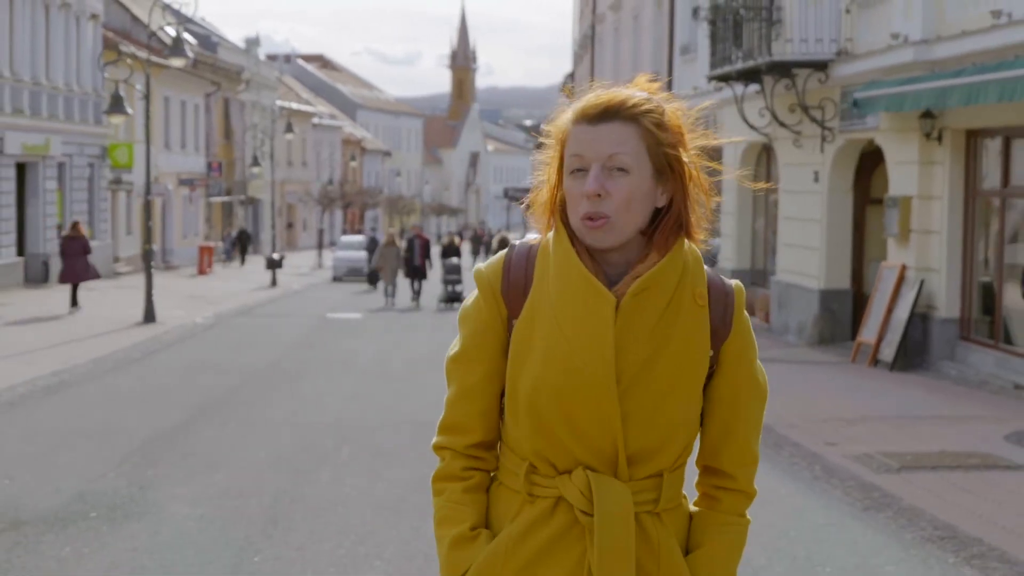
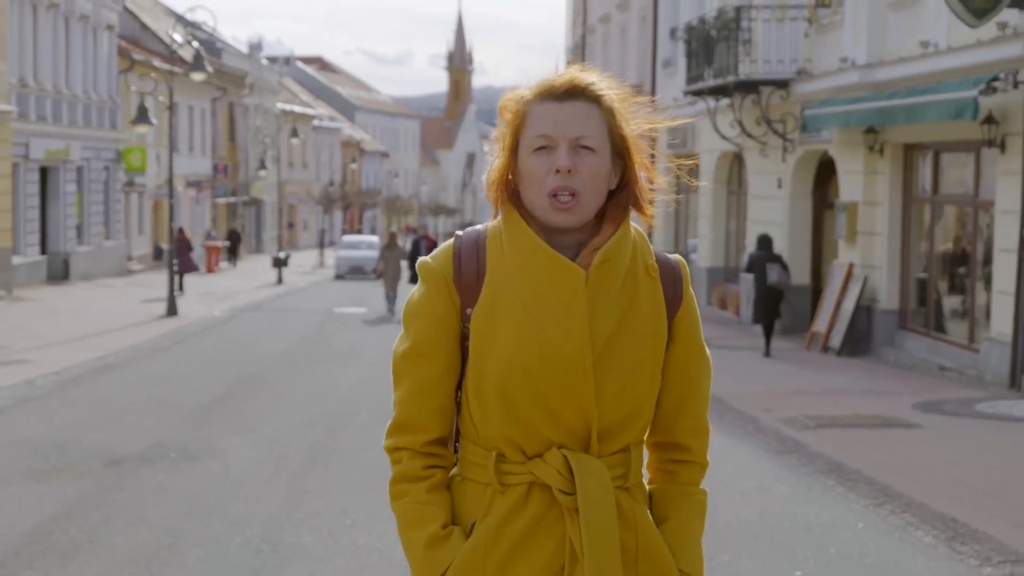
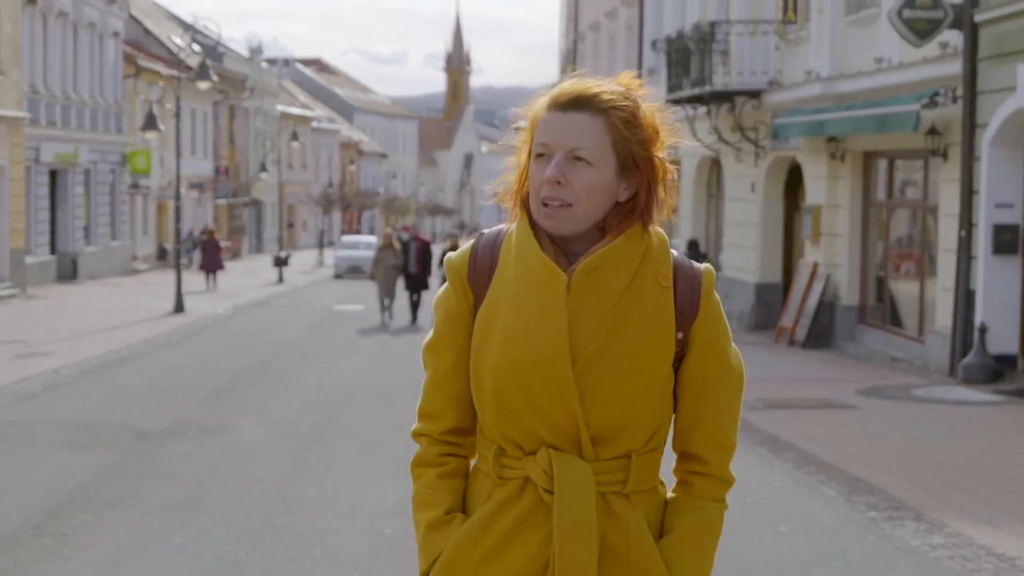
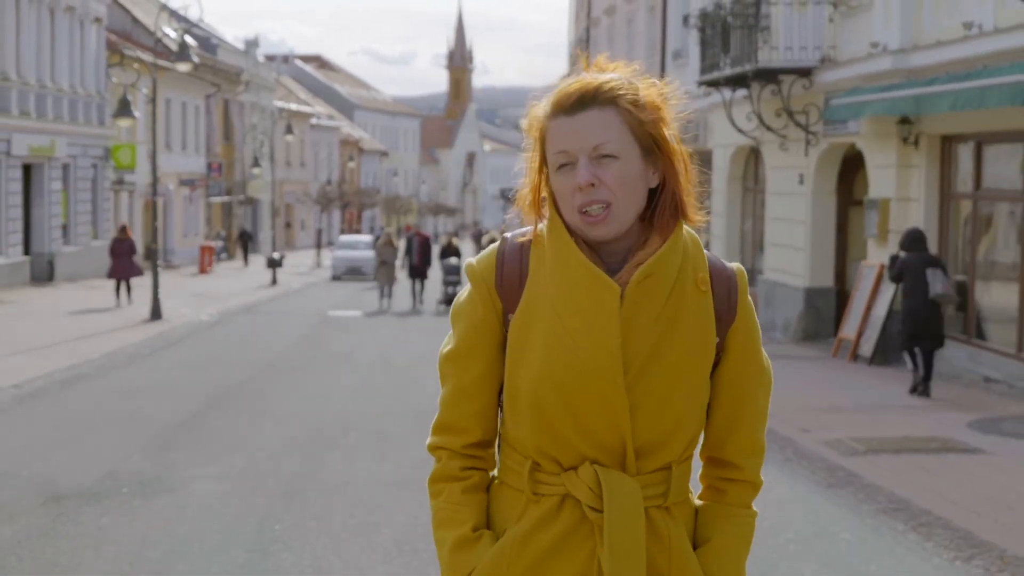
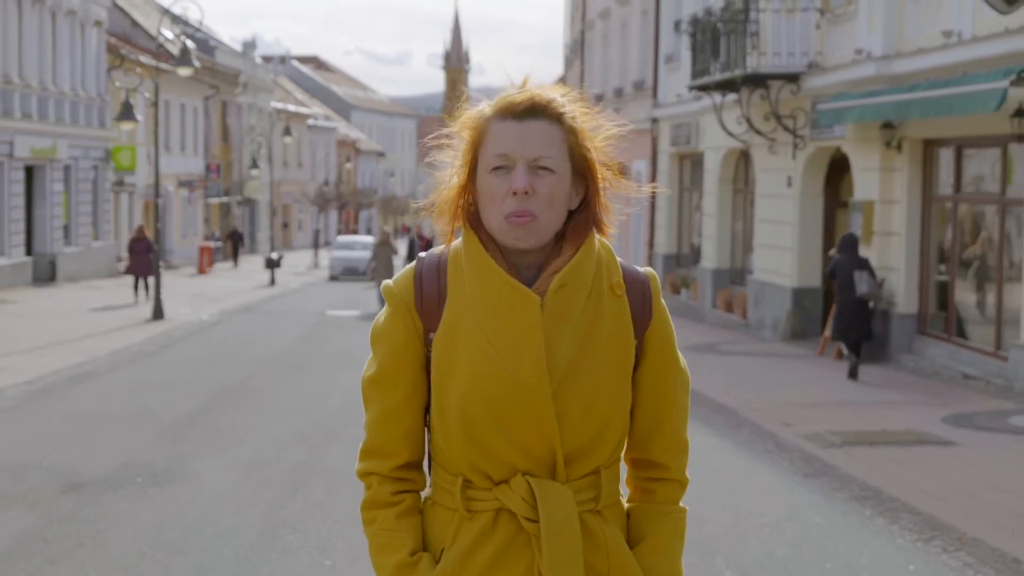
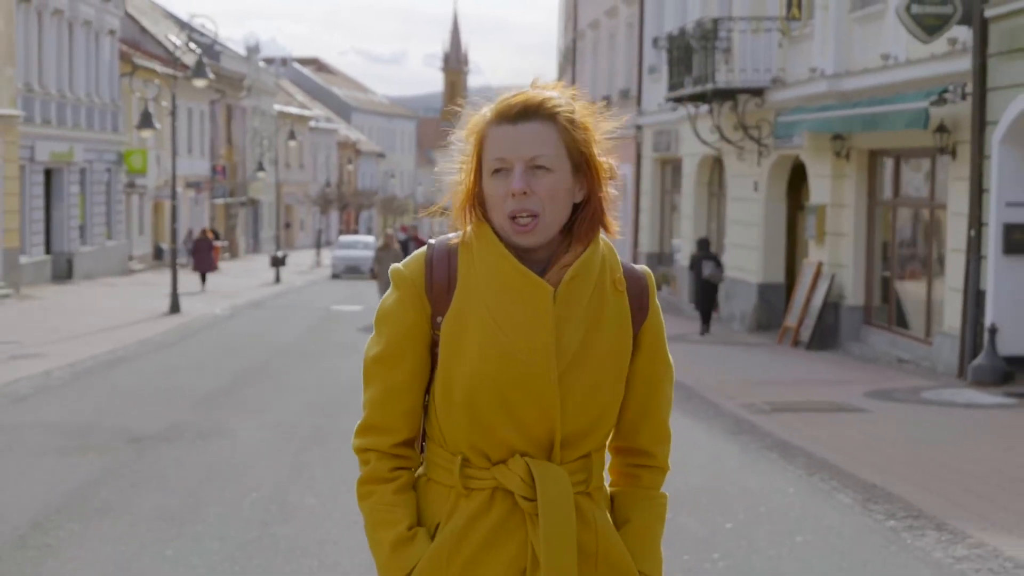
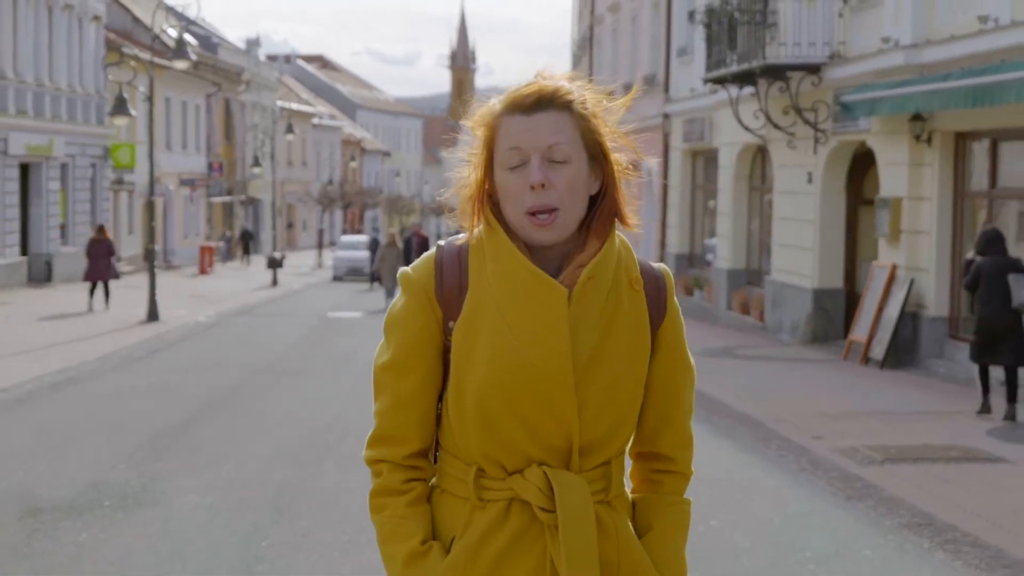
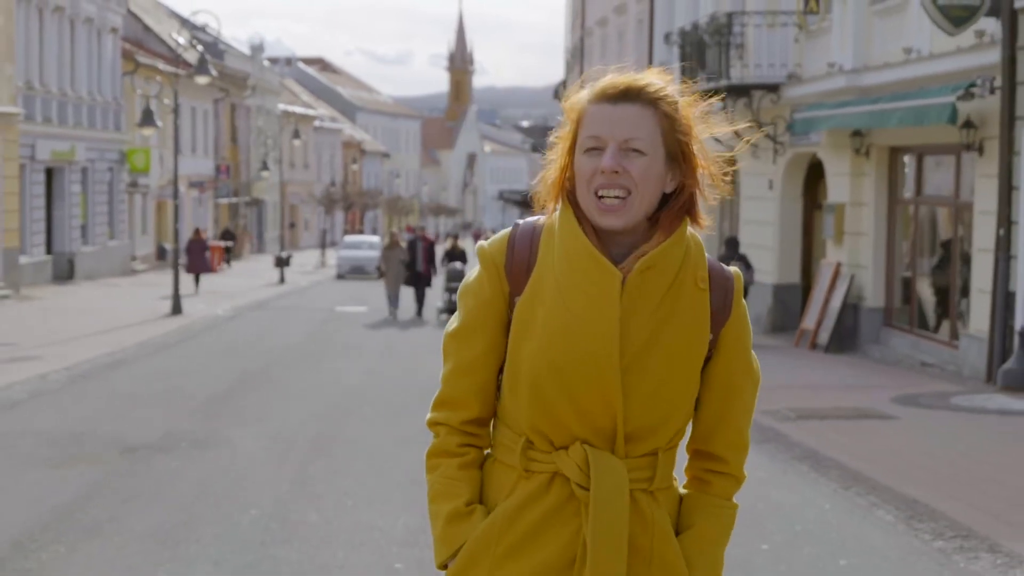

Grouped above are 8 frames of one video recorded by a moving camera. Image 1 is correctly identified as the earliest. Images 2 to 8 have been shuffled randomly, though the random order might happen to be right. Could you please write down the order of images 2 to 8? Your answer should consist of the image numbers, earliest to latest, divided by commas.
7, 4, 5, 2, 8, 6, 3
